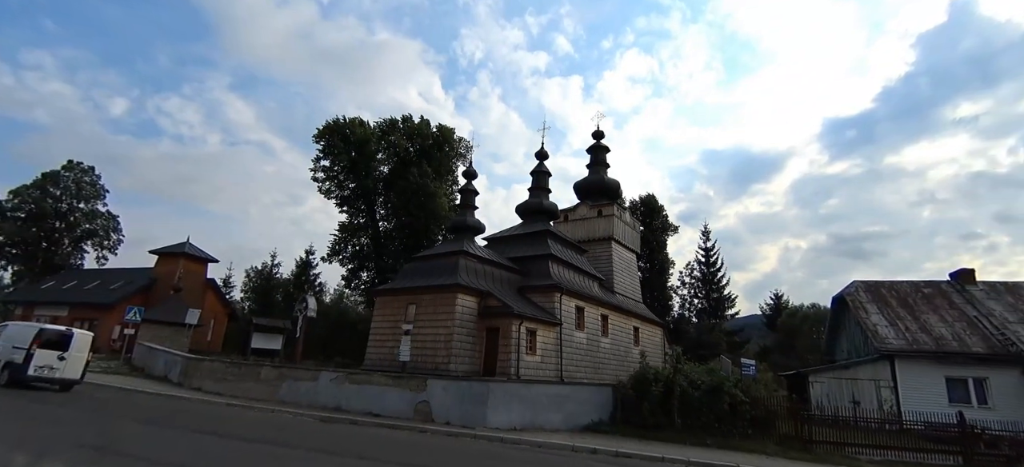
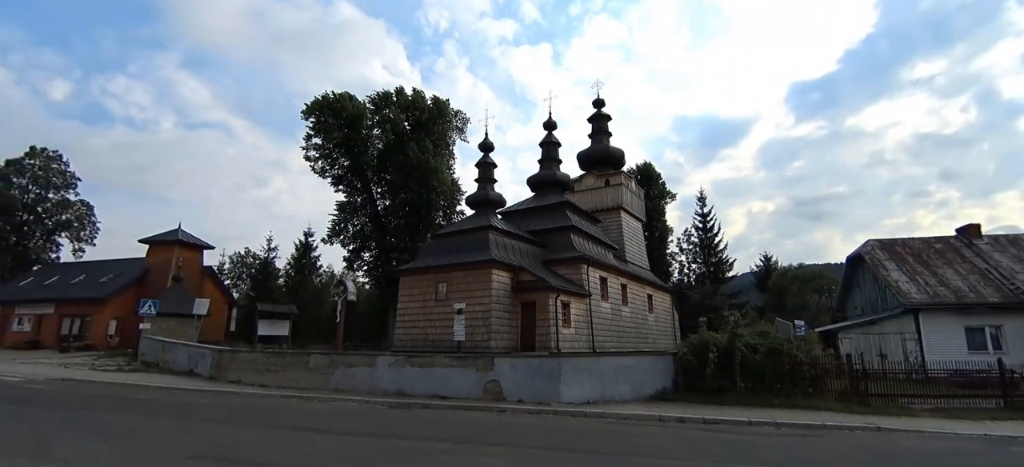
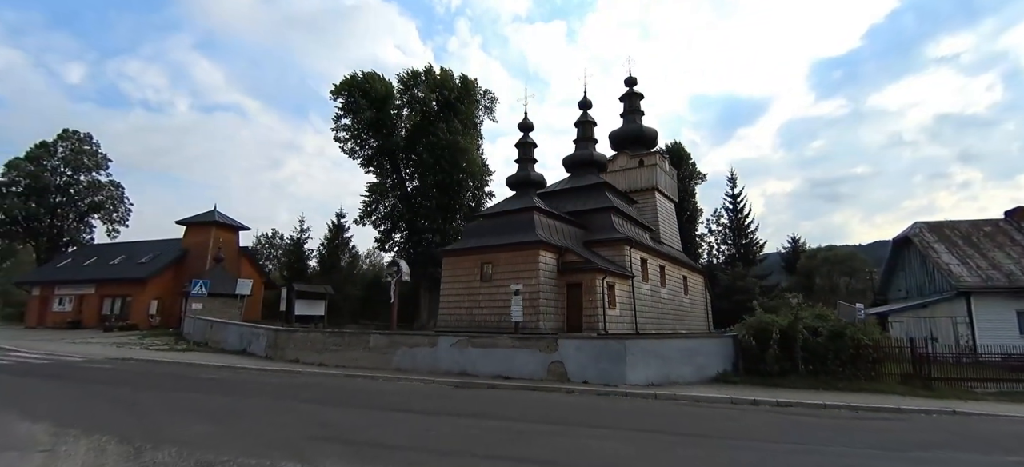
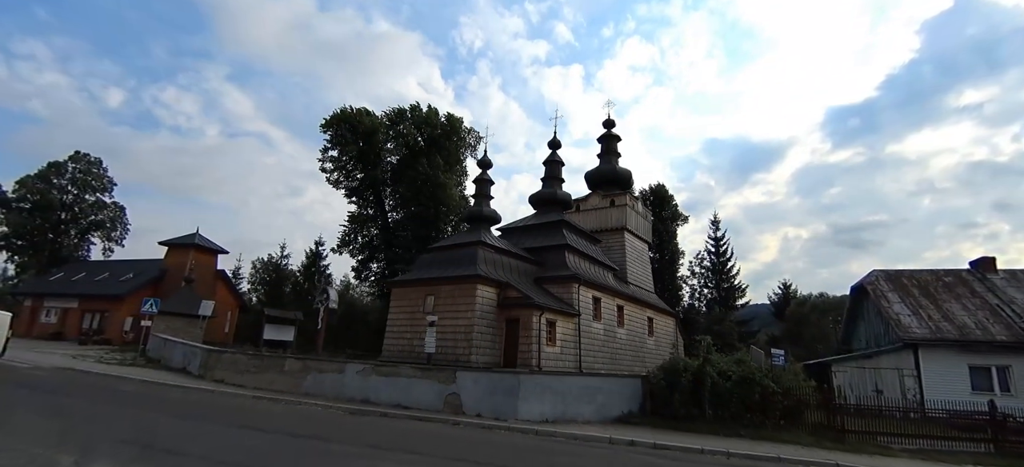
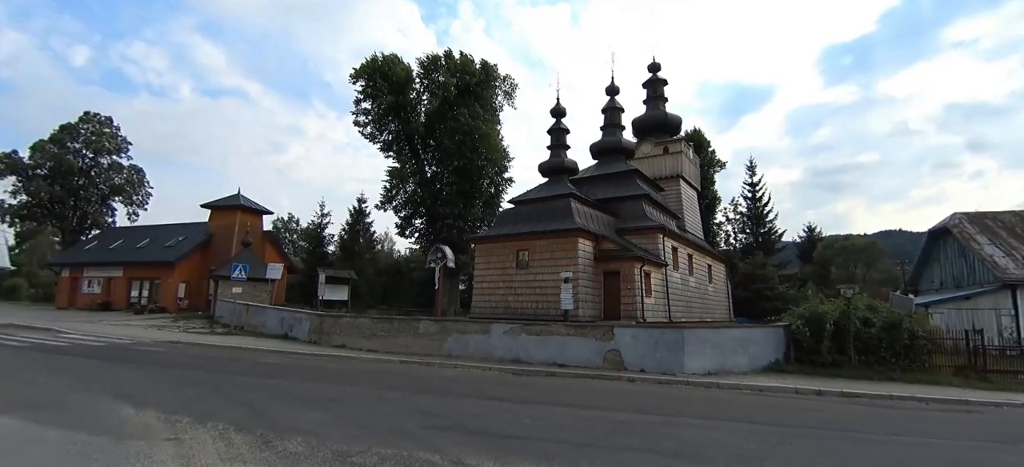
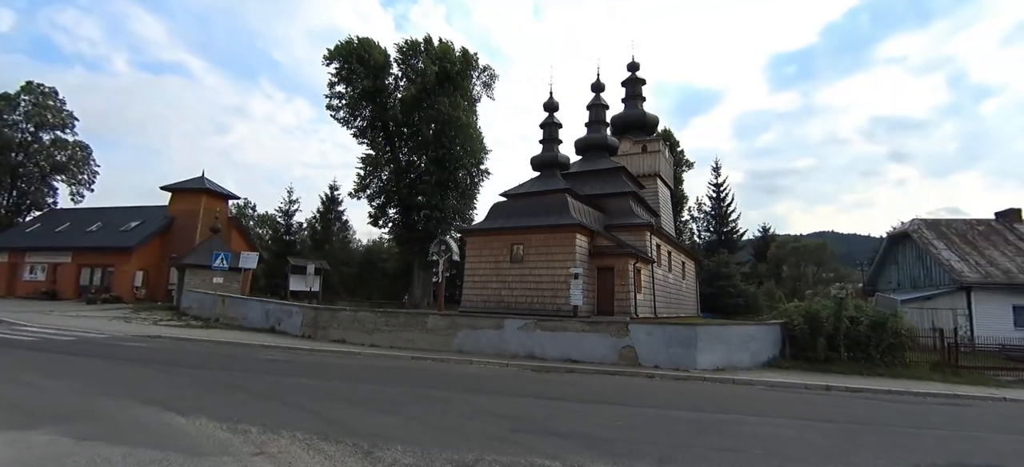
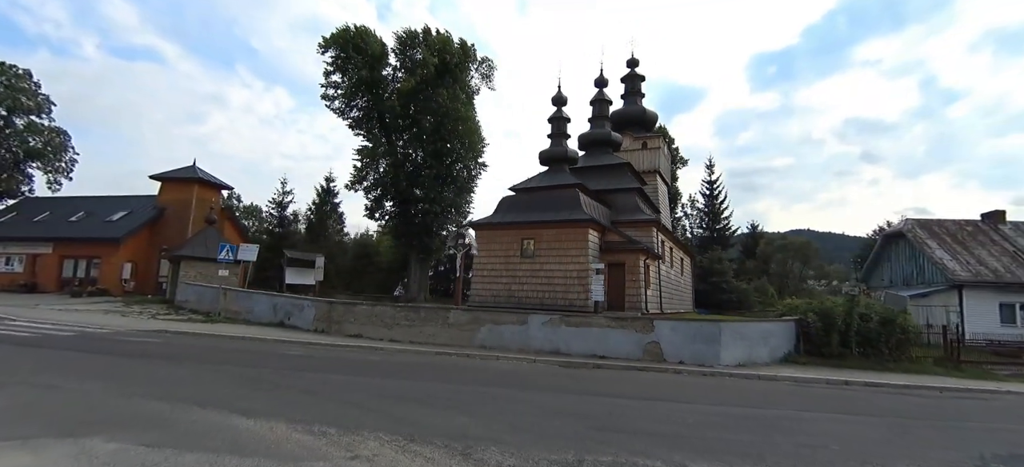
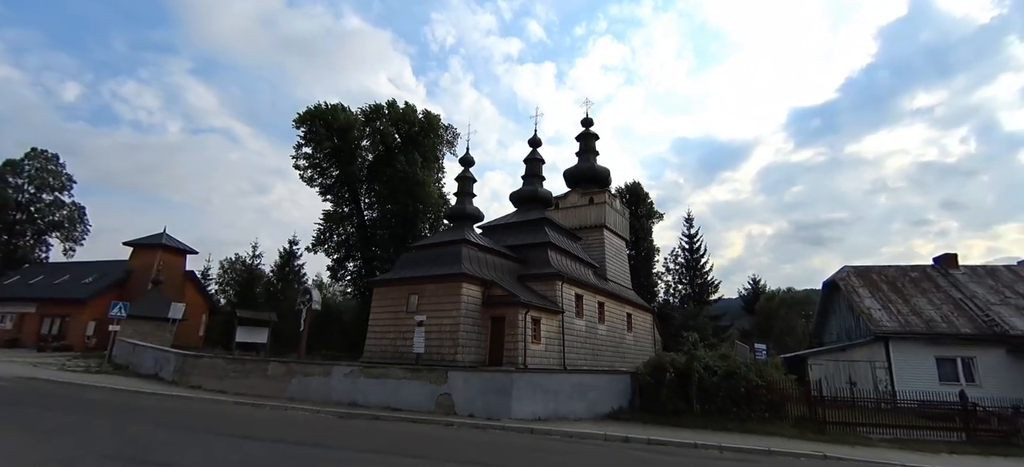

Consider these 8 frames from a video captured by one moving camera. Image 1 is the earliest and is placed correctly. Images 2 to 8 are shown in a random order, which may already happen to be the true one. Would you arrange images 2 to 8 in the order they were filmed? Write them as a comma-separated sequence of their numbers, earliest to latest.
4, 8, 2, 3, 5, 6, 7
